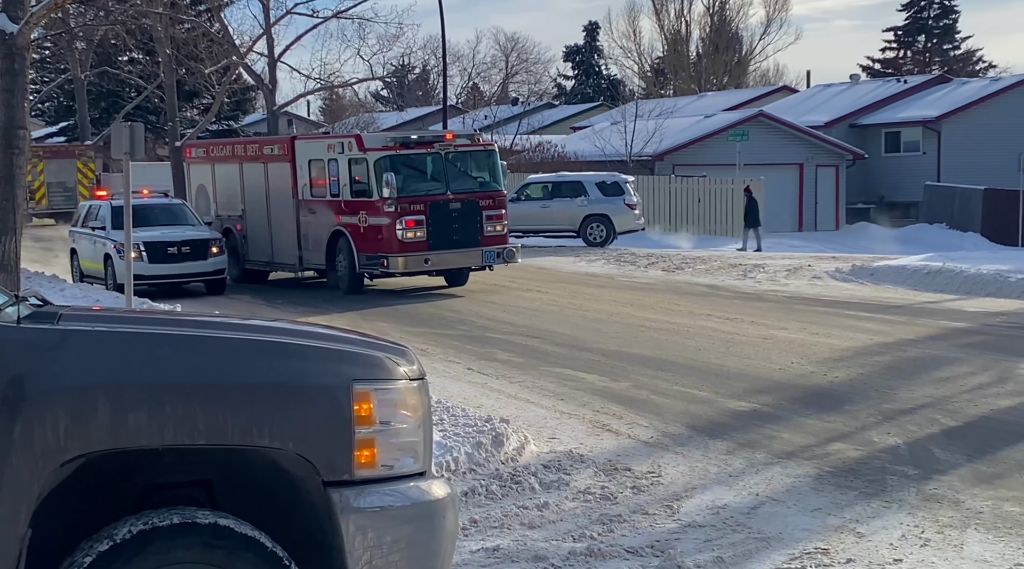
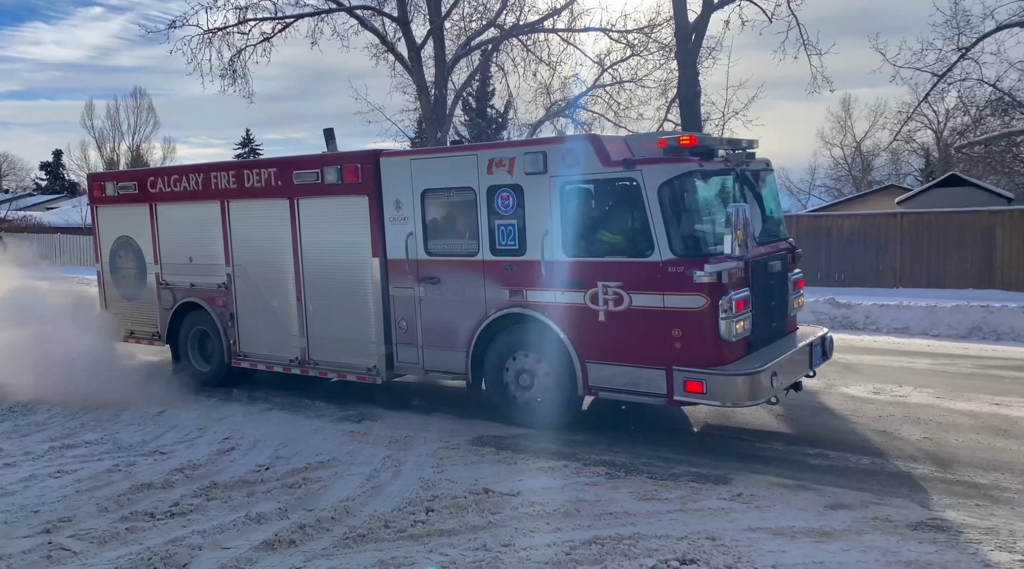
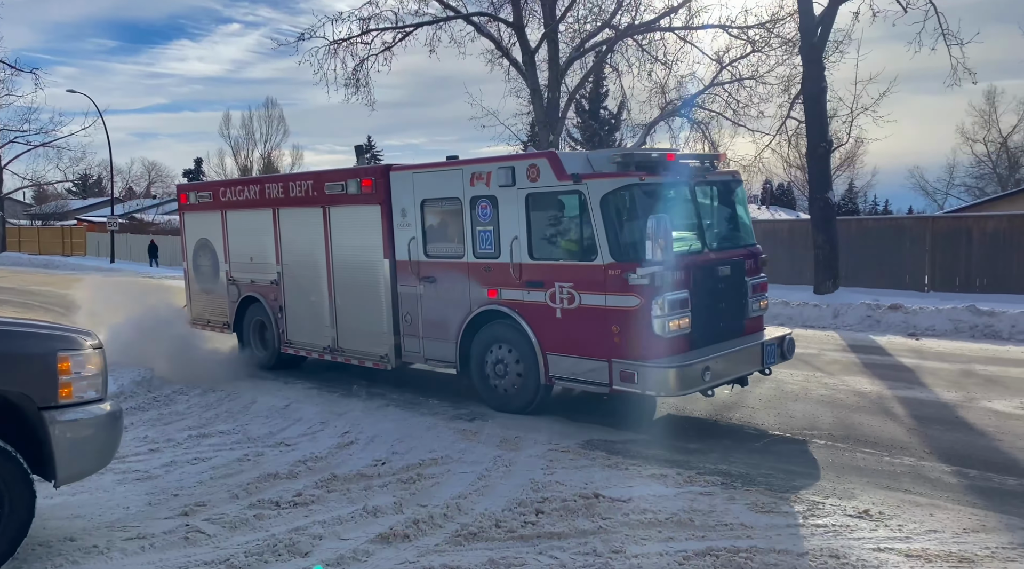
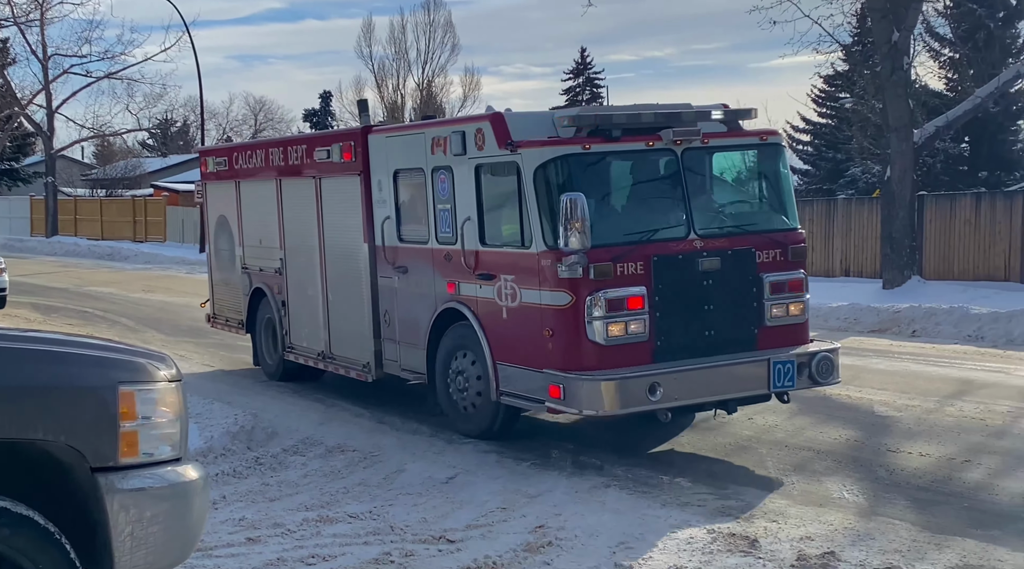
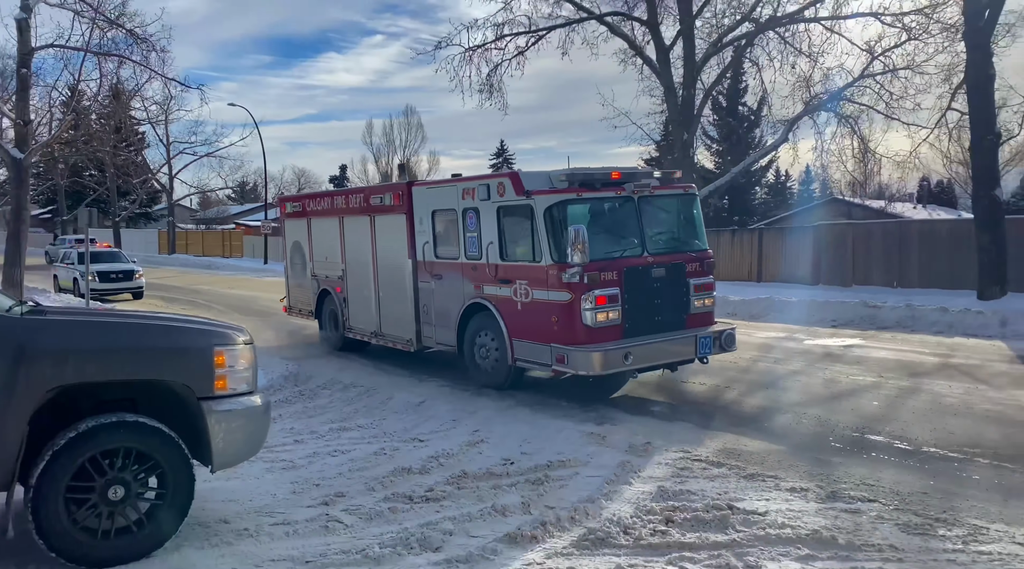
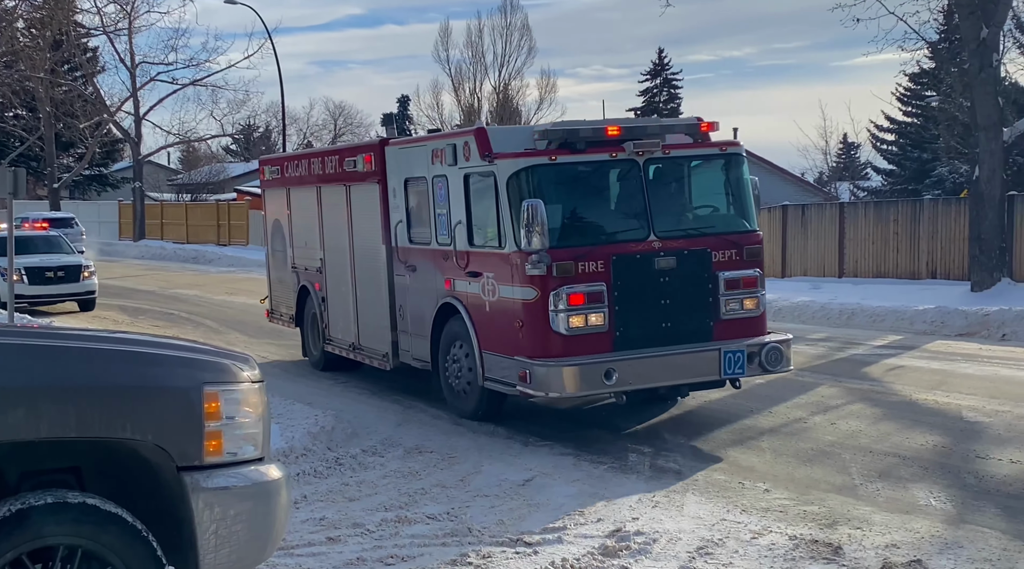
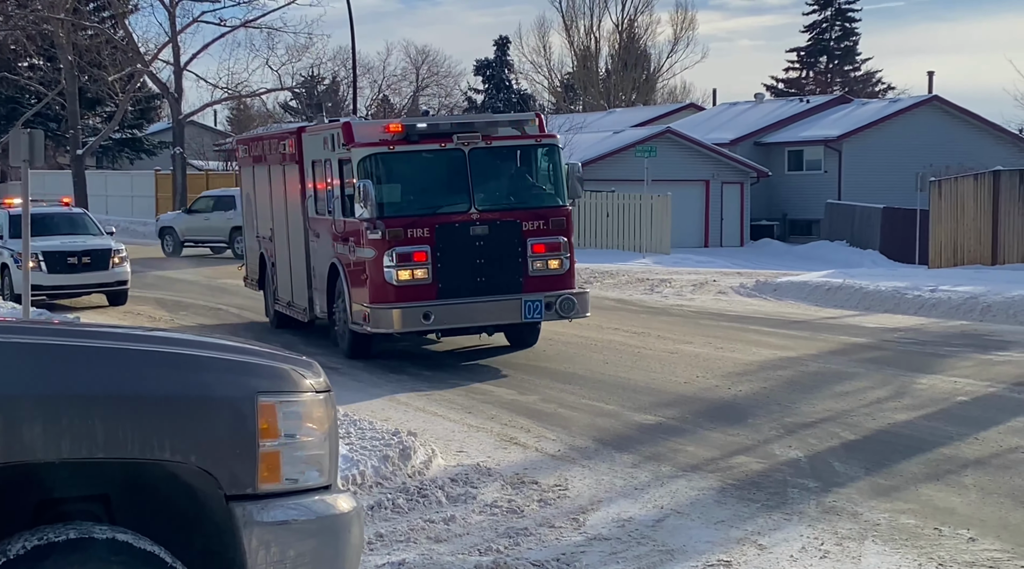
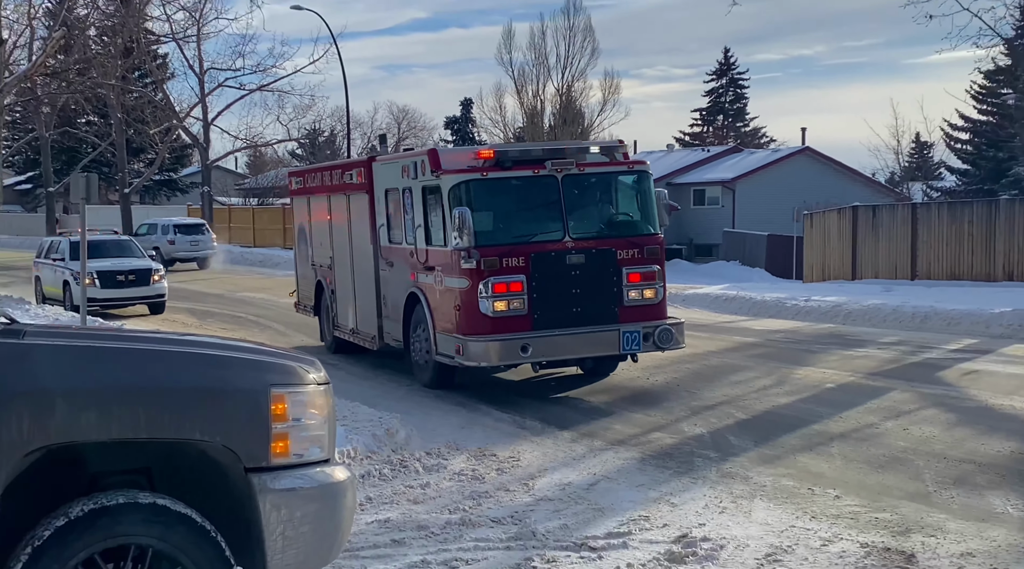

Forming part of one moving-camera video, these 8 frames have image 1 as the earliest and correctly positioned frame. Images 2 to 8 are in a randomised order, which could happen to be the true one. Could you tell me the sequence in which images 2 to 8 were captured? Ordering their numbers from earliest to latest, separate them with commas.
7, 8, 6, 4, 5, 3, 2
